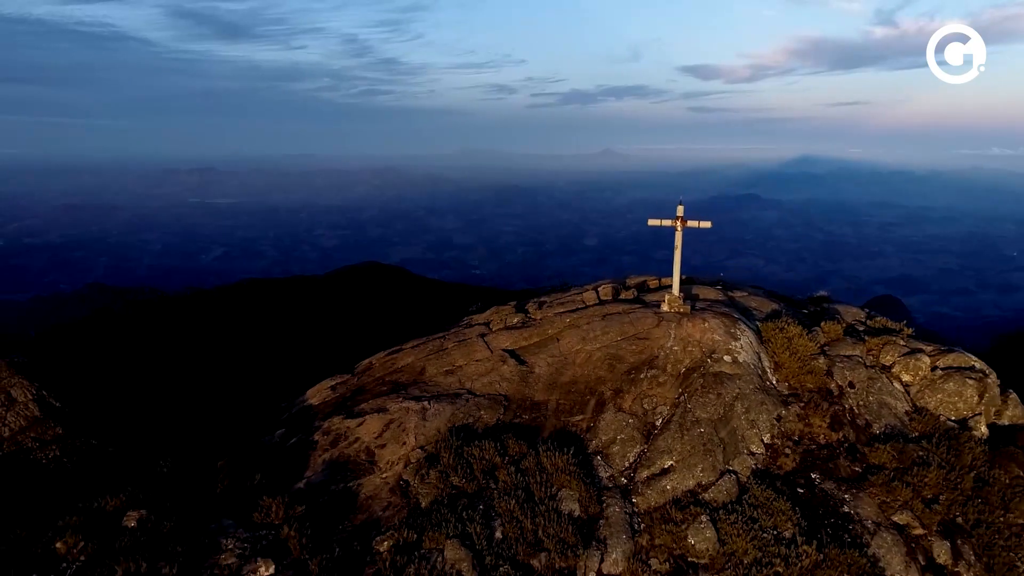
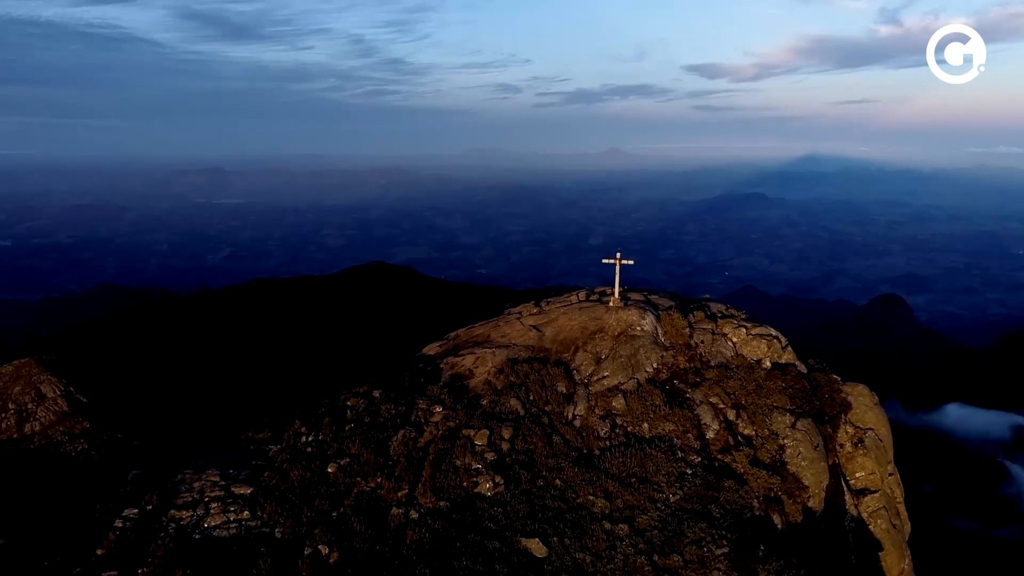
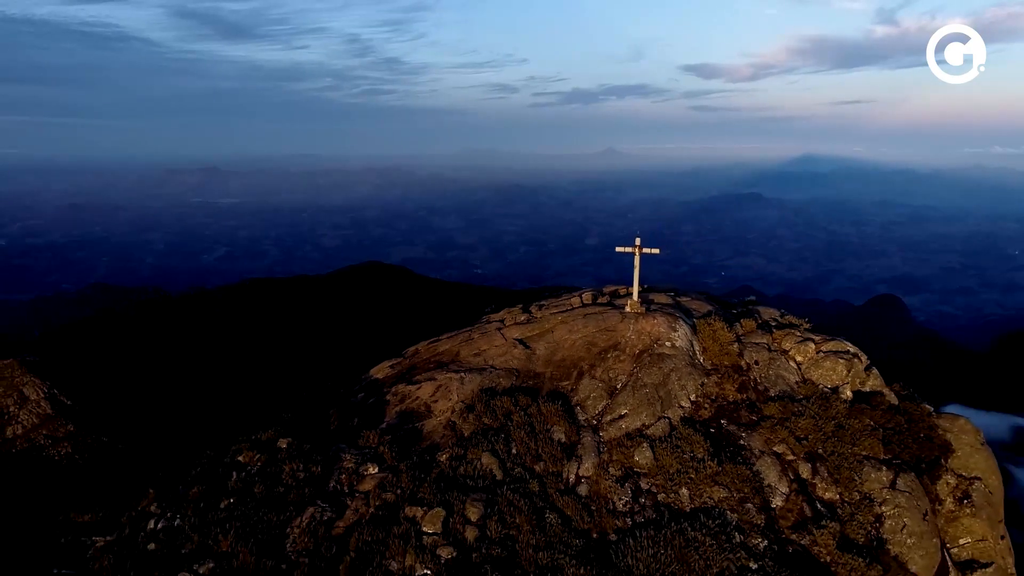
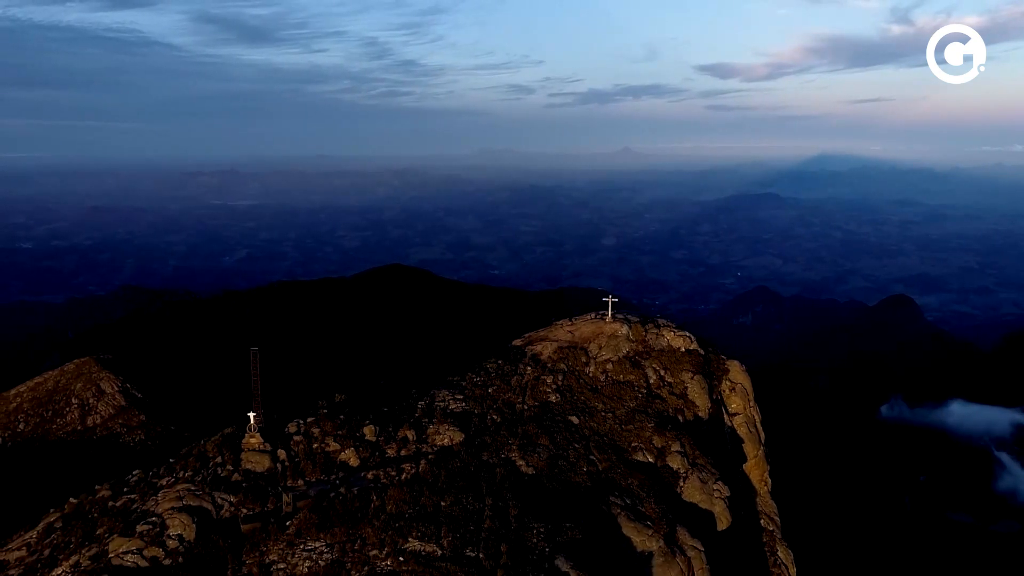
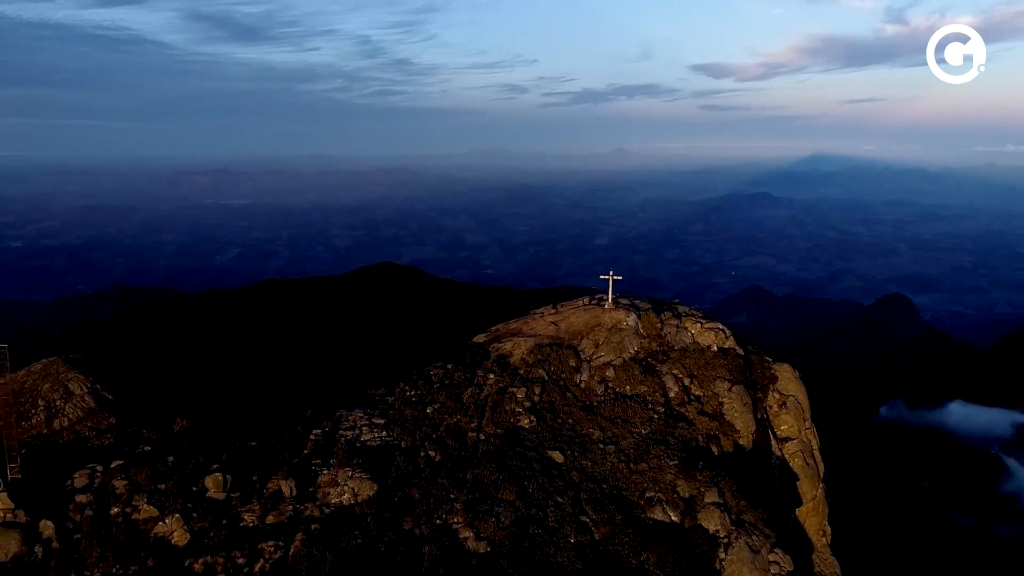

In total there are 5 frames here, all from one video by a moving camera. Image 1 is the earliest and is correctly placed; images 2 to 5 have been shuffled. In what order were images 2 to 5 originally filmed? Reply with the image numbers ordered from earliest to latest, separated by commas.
3, 2, 5, 4
